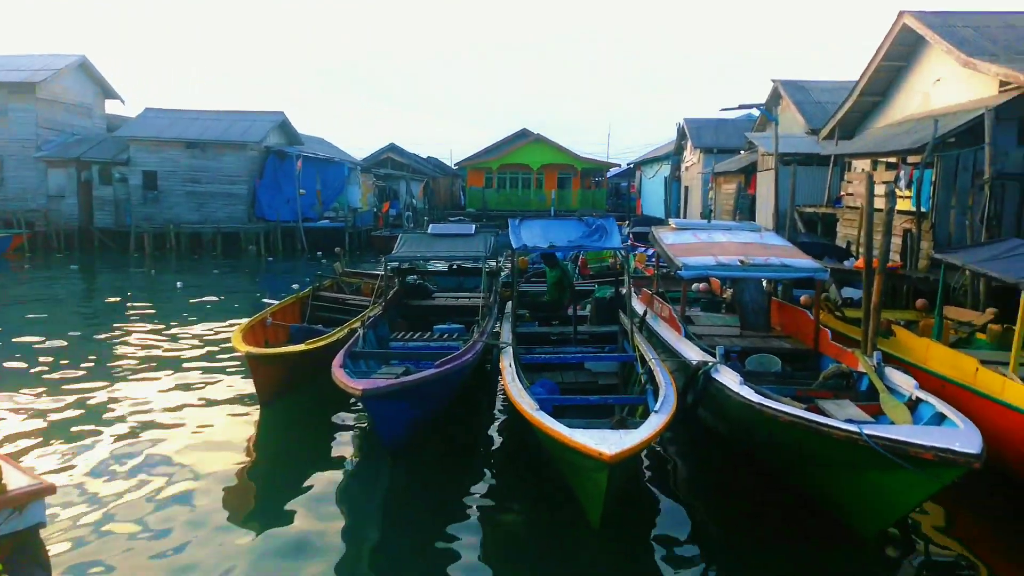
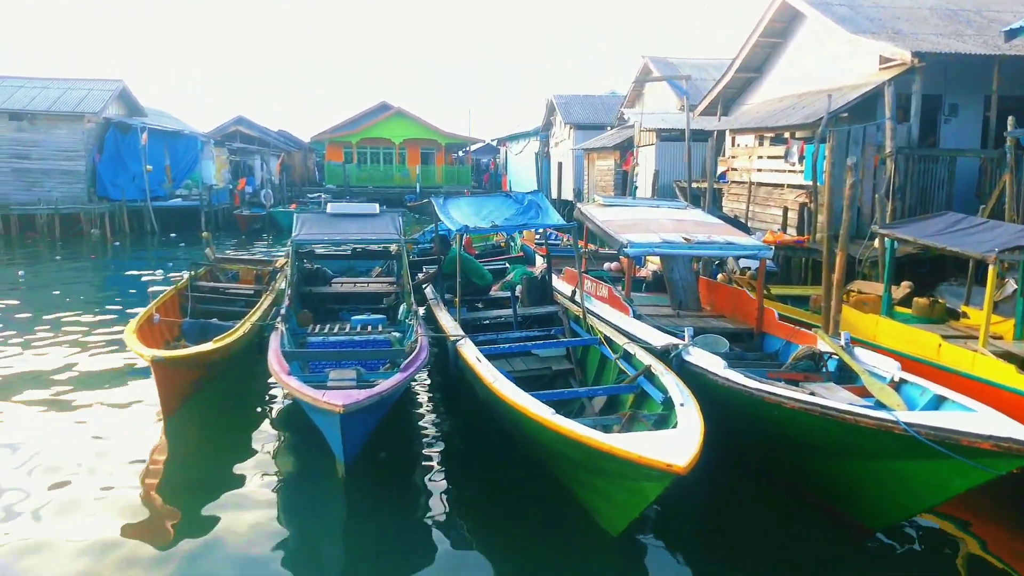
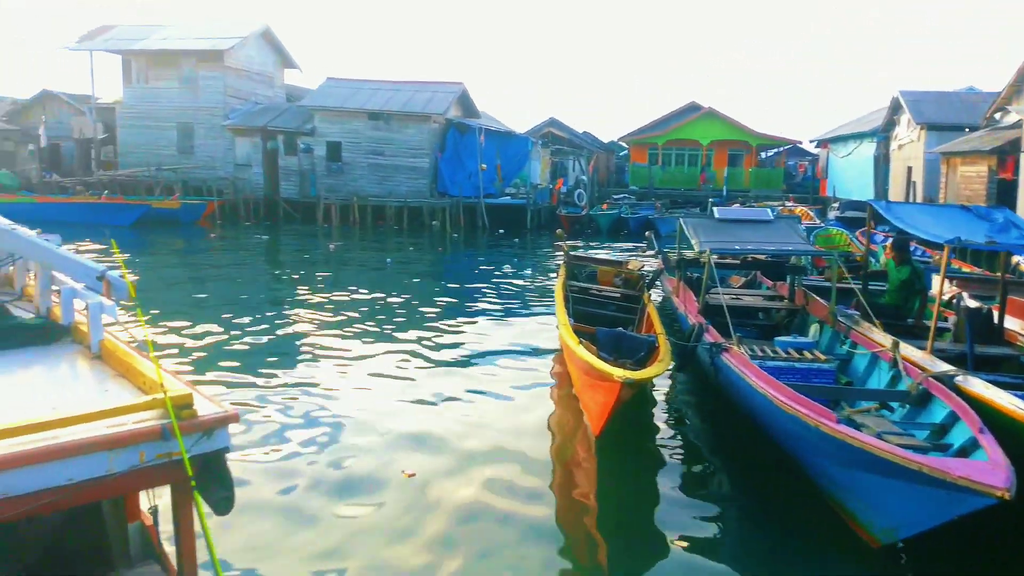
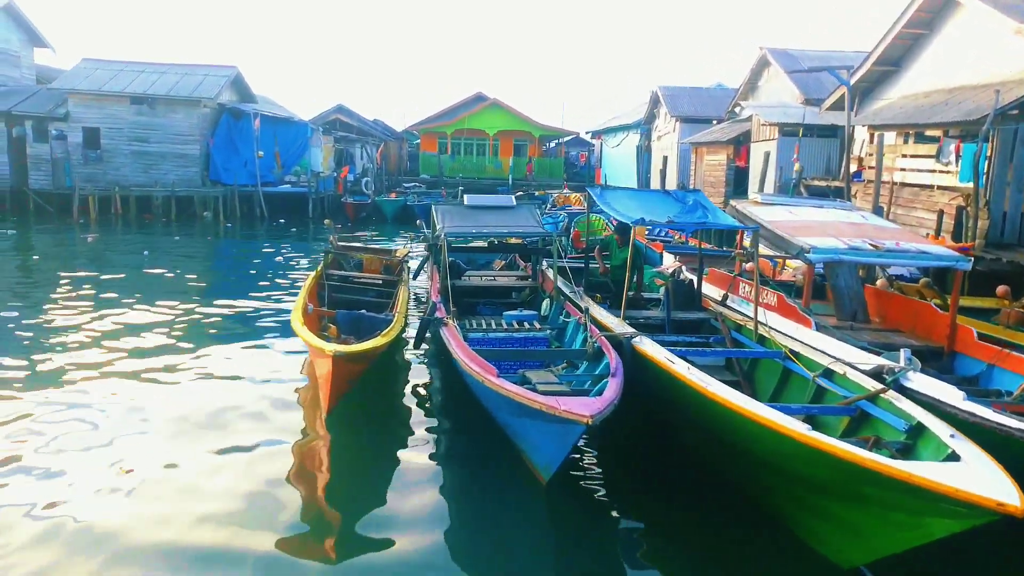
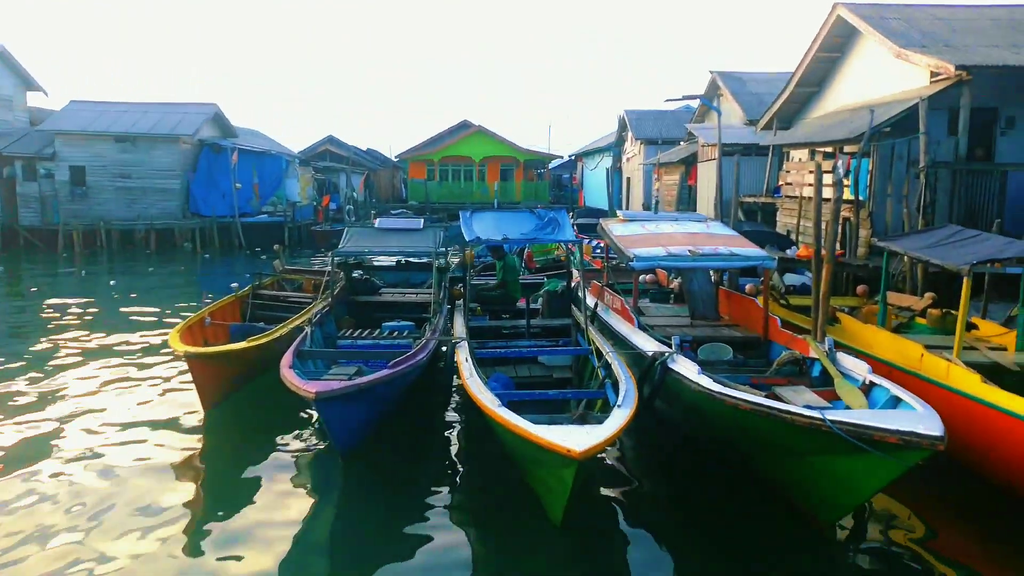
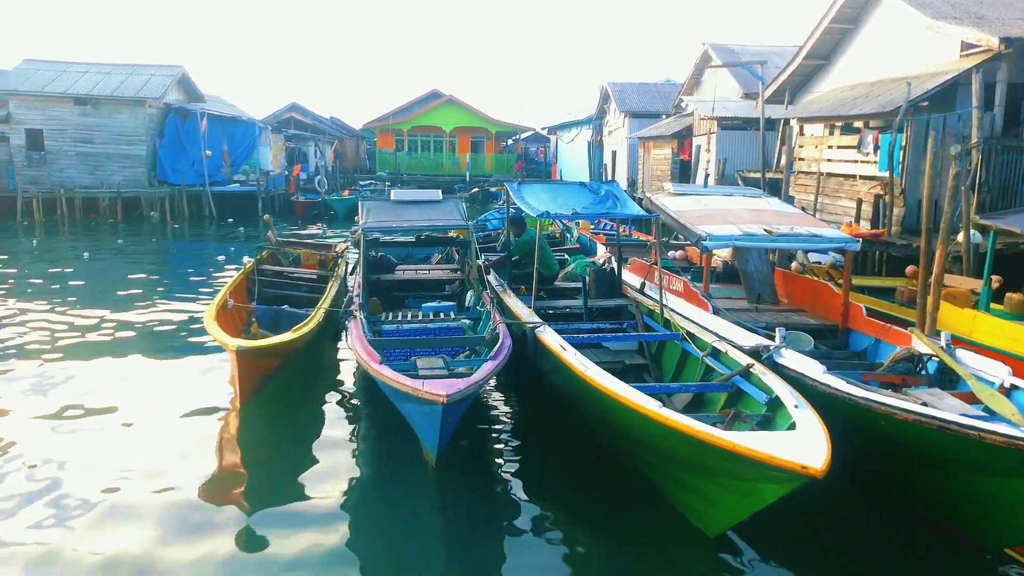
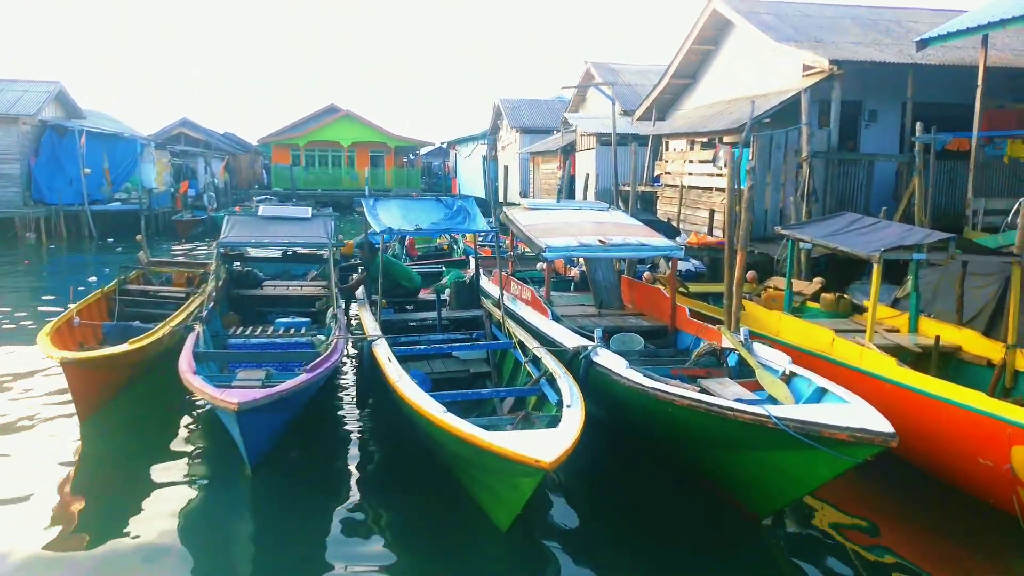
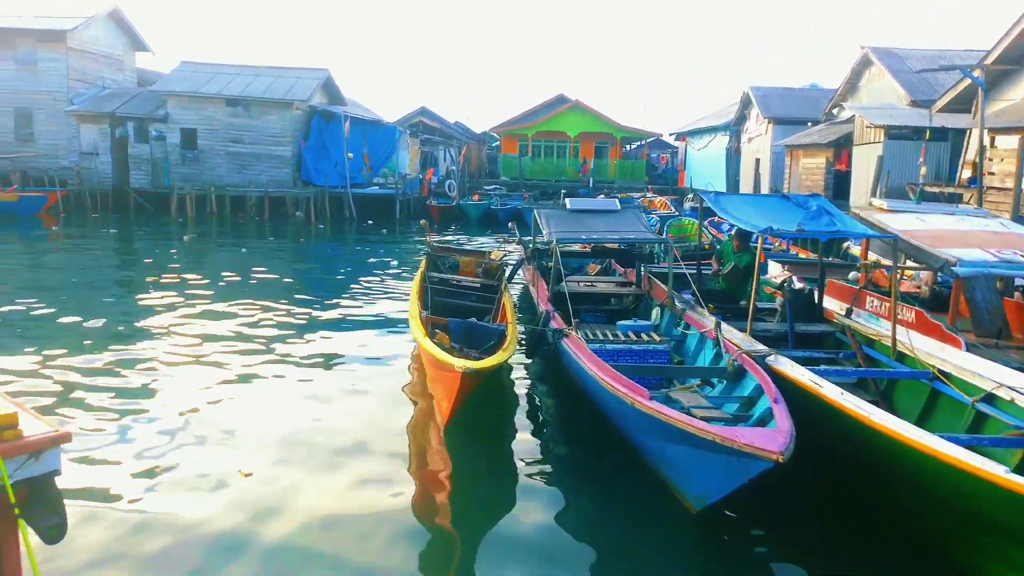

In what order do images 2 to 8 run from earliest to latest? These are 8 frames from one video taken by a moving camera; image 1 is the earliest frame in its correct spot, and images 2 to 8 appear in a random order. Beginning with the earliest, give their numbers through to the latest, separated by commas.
5, 7, 2, 6, 4, 8, 3
